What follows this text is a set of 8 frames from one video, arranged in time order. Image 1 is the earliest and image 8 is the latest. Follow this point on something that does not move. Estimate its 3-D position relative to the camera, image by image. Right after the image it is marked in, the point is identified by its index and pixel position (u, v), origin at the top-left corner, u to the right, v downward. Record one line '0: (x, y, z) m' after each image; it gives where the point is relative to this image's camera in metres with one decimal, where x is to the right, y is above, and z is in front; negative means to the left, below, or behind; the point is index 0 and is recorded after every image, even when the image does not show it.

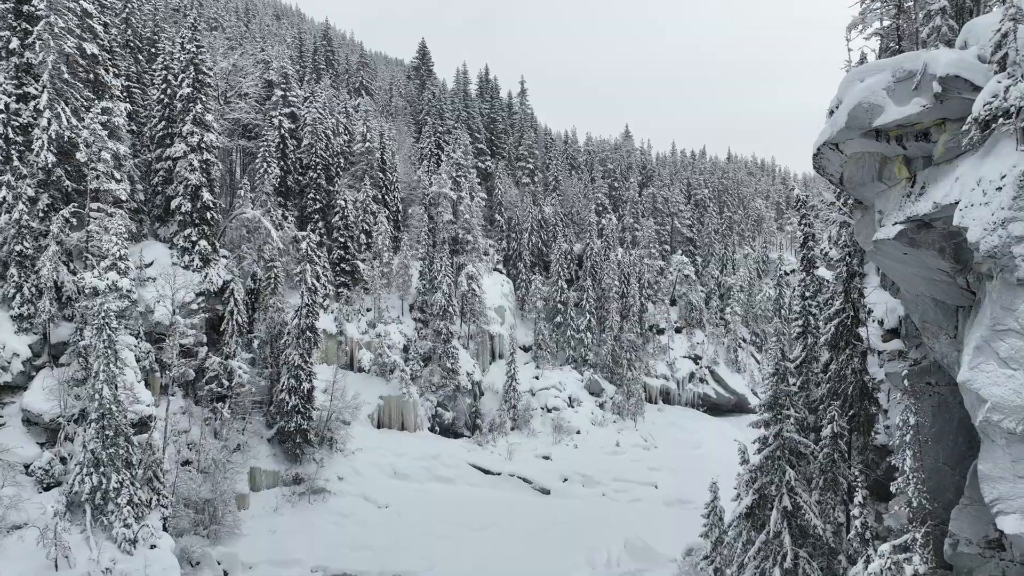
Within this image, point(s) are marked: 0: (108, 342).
0: (-10.4, -1.4, +18.4) m
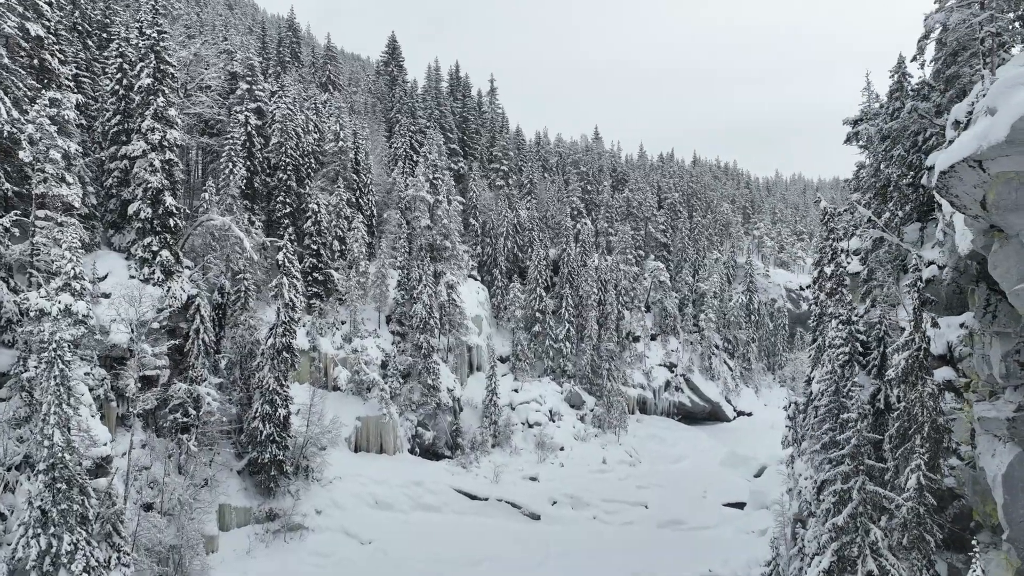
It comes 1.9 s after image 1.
0: (-9.8, -2.0, +15.5) m
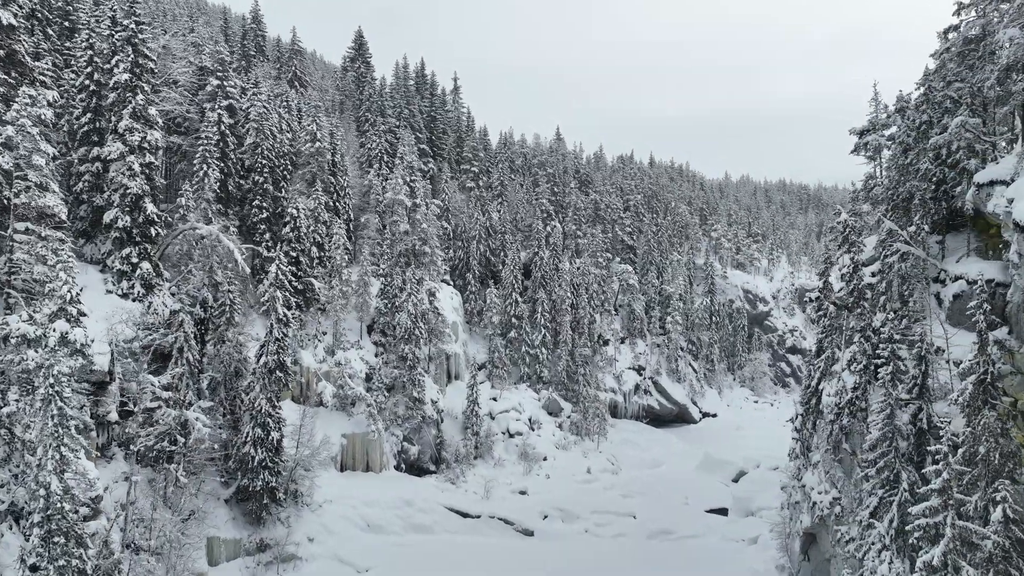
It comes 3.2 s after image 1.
0: (-8.7, -2.5, +13.6) m
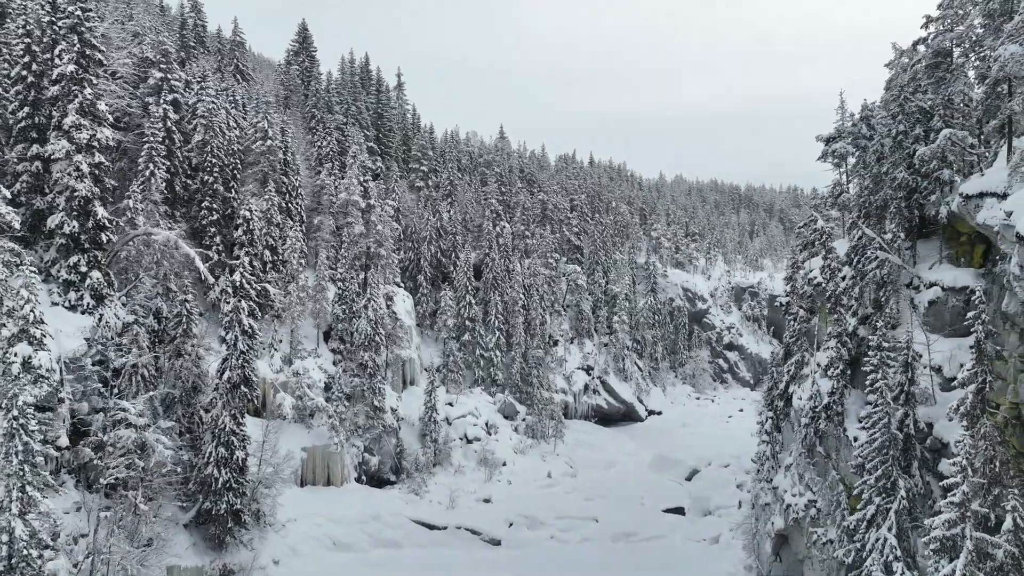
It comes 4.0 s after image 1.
0: (-8.4, -2.8, +12.2) m
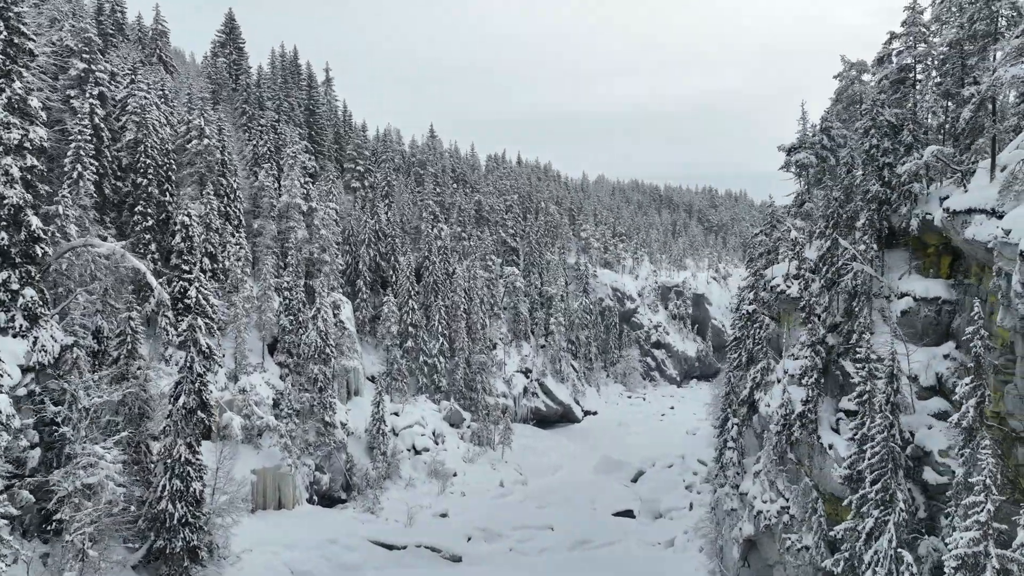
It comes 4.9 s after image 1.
0: (-7.7, -3.3, +10.4) m
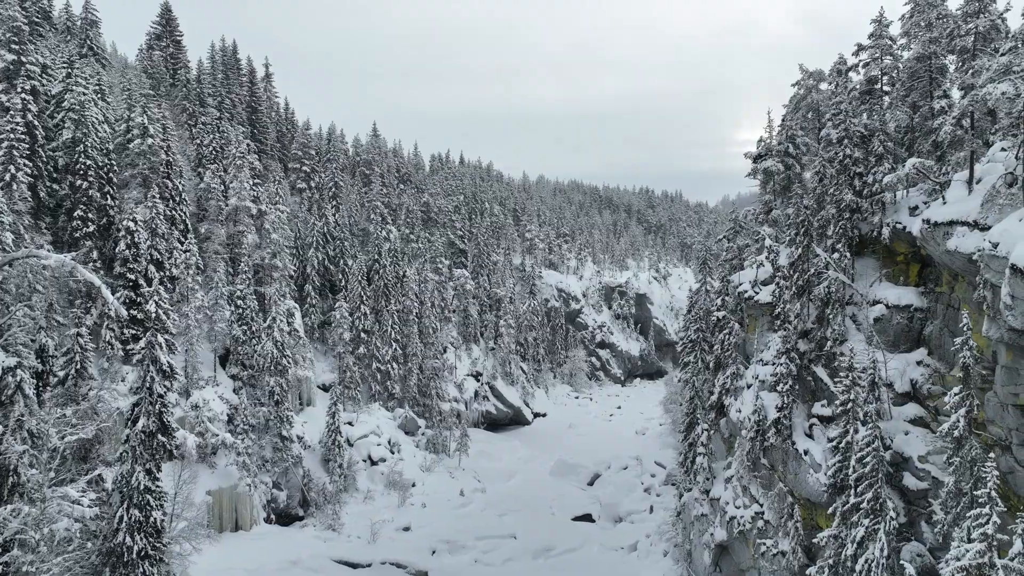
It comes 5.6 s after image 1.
0: (-7.3, -3.7, +9.1) m
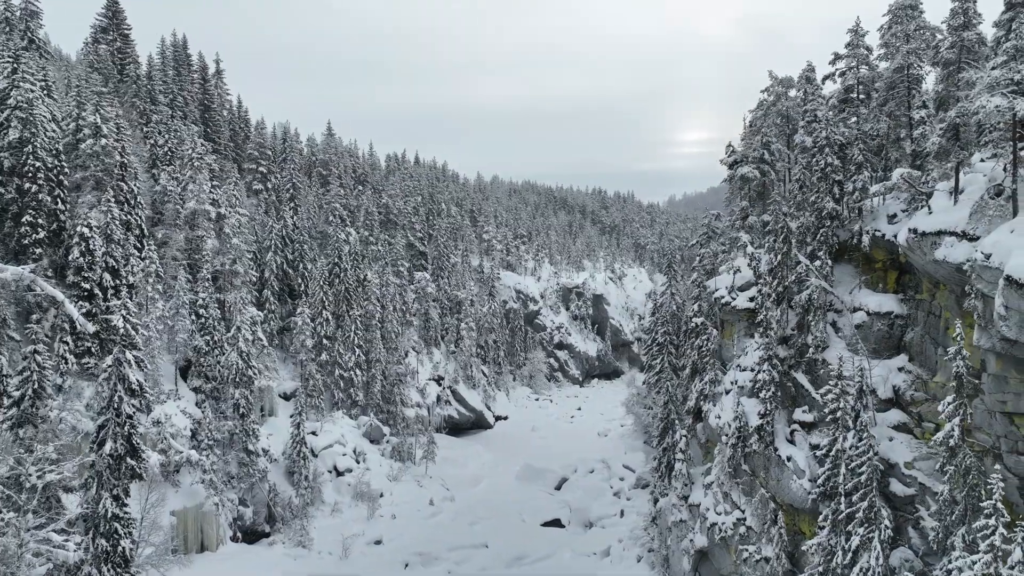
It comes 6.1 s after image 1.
0: (-6.8, -4.0, +8.1) m
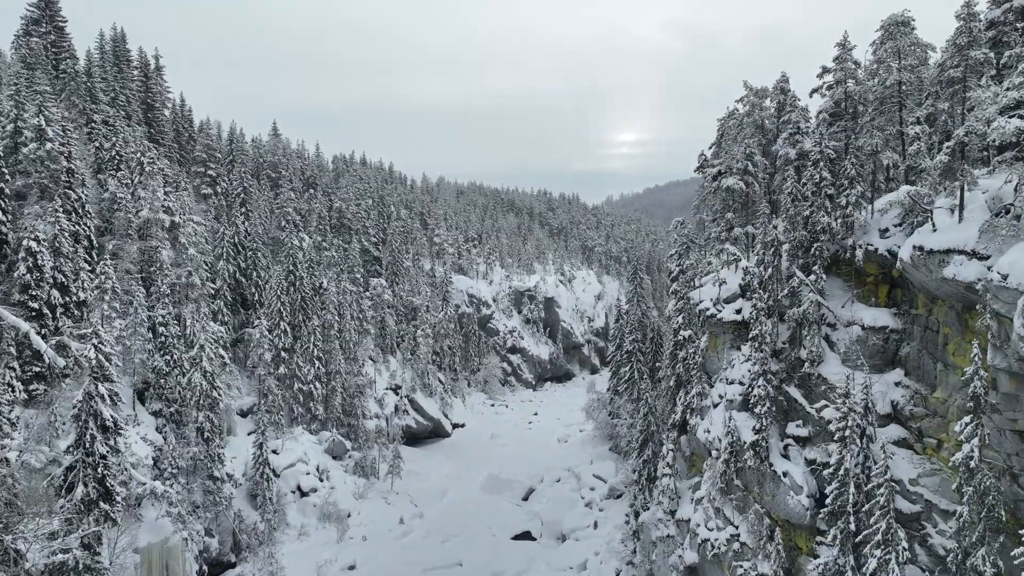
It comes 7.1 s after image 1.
0: (-5.8, -4.5, +6.7) m
